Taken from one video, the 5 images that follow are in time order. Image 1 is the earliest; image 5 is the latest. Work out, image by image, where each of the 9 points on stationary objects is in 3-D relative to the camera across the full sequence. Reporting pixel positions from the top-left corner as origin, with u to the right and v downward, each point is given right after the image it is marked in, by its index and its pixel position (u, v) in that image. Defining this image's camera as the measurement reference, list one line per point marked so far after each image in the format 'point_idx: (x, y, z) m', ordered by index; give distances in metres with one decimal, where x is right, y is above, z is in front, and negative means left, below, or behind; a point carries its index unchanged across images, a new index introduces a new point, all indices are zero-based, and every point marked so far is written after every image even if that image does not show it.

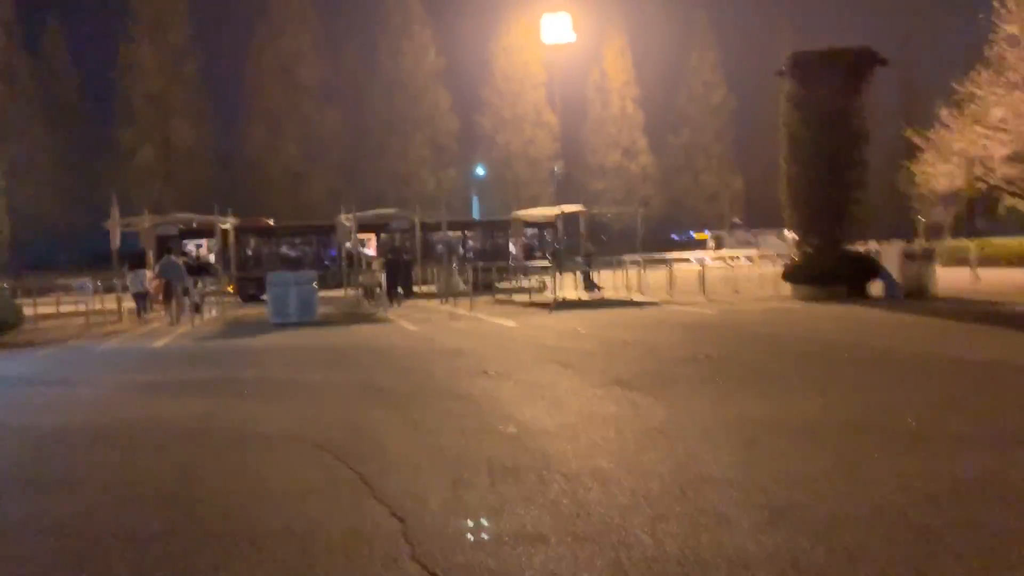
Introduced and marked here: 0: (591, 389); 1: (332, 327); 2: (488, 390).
0: (+0.8, -1.0, +8.8) m
1: (-3.9, -0.9, +19.6) m
2: (-0.2, -1.0, +9.0) m
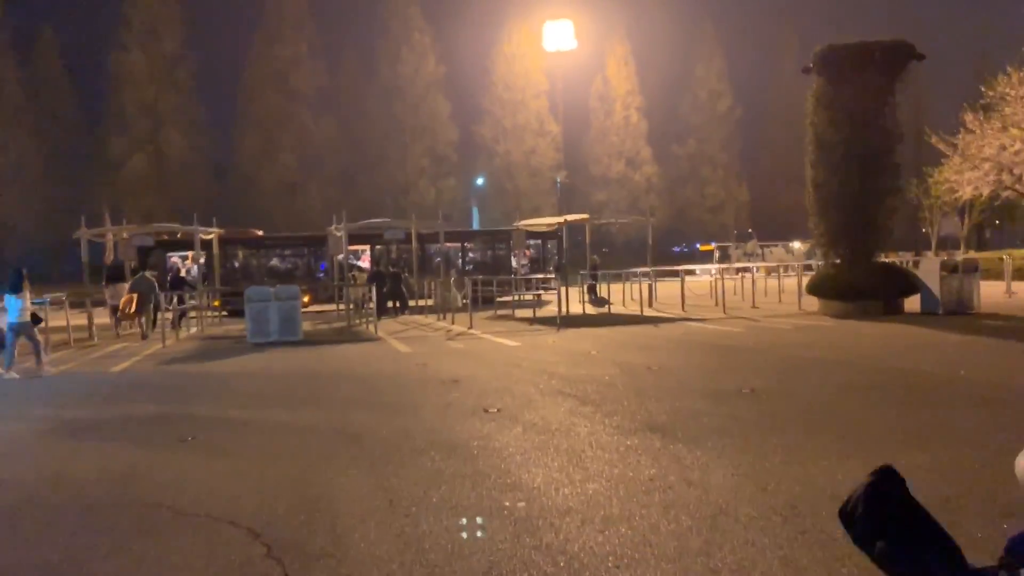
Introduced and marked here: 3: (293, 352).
0: (+0.8, -1.1, +6.9) m
1: (-3.8, -1.2, +17.8) m
2: (-0.2, -1.2, +7.2) m
3: (-4.1, -1.3, +17.5) m
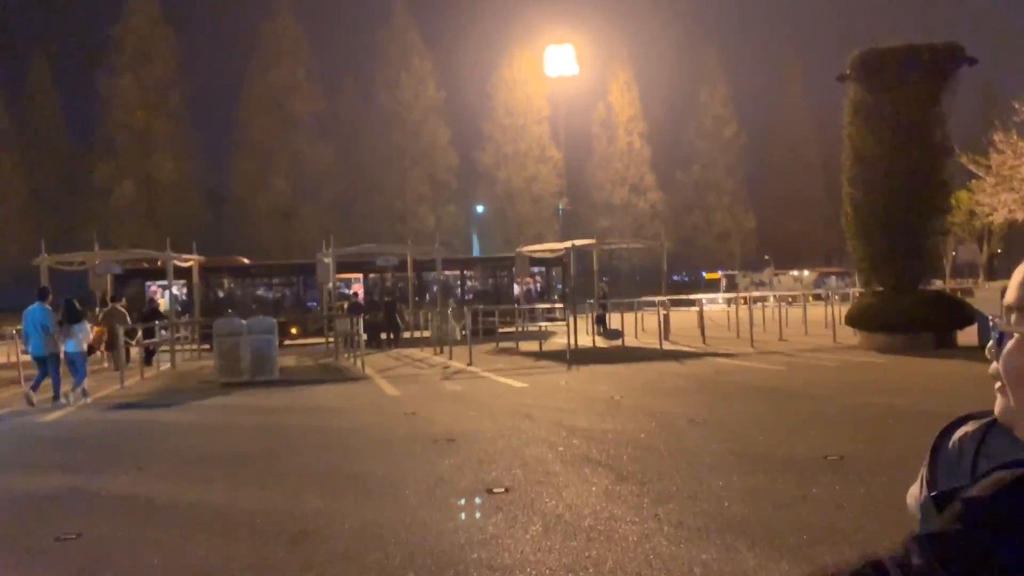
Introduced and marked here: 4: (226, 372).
0: (+0.9, -1.3, +4.7) m
1: (-3.7, -1.7, +15.5) m
2: (-0.1, -1.4, +4.9) m
3: (-4.1, -1.8, +15.2) m
4: (-5.2, -1.5, +16.6) m
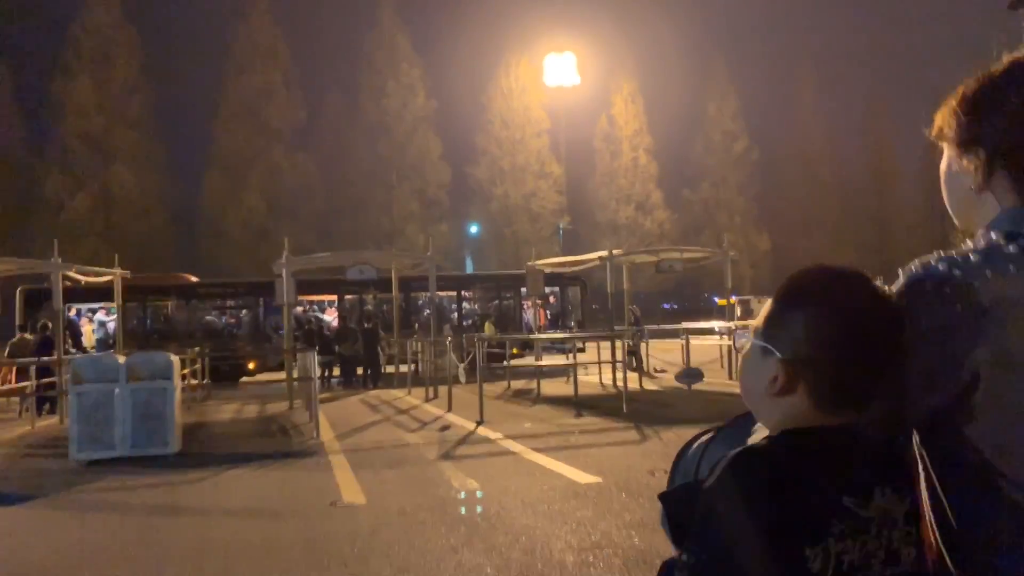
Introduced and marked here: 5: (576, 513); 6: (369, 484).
0: (+1.5, -1.2, -1.5) m
1: (-3.3, -1.9, +9.2) m
2: (+0.5, -1.2, -1.3) m
3: (-3.6, -2.0, +8.9) m
4: (-4.7, -1.7, +10.3) m
5: (+0.5, -1.6, +6.4) m
6: (-1.2, -1.7, +8.4) m
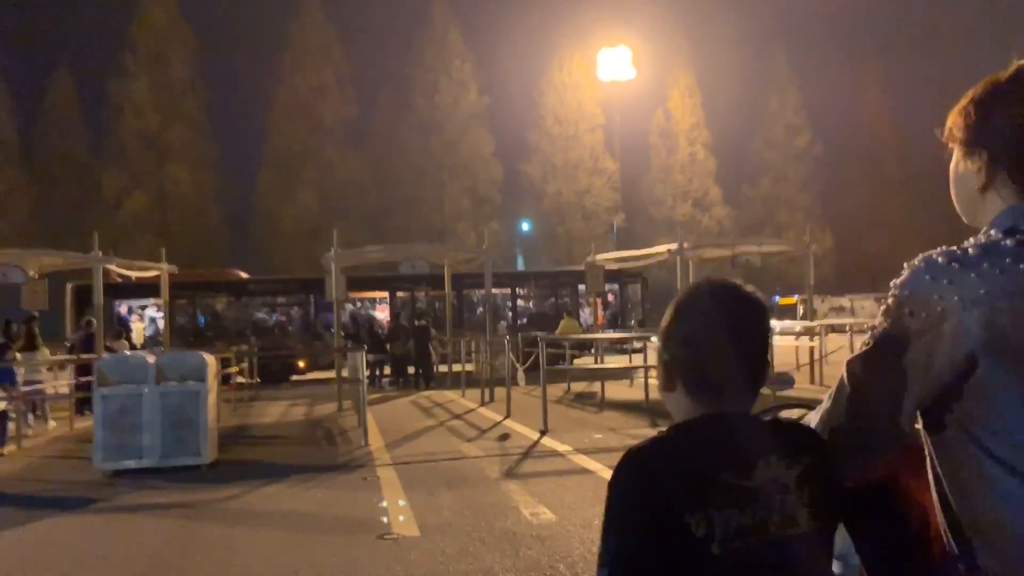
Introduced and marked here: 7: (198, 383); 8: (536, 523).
0: (+1.6, -1.1, -2.8) m
1: (-2.6, -1.8, +8.2) m
2: (+0.6, -1.2, -2.6) m
3: (-2.9, -1.9, +7.9) m
4: (-4.0, -1.7, +9.3) m
5: (+1.0, -1.5, +5.2) m
6: (-0.6, -1.7, +7.2) m
7: (-3.2, -0.9, +9.6) m
8: (+0.2, -1.6, +6.3) m
